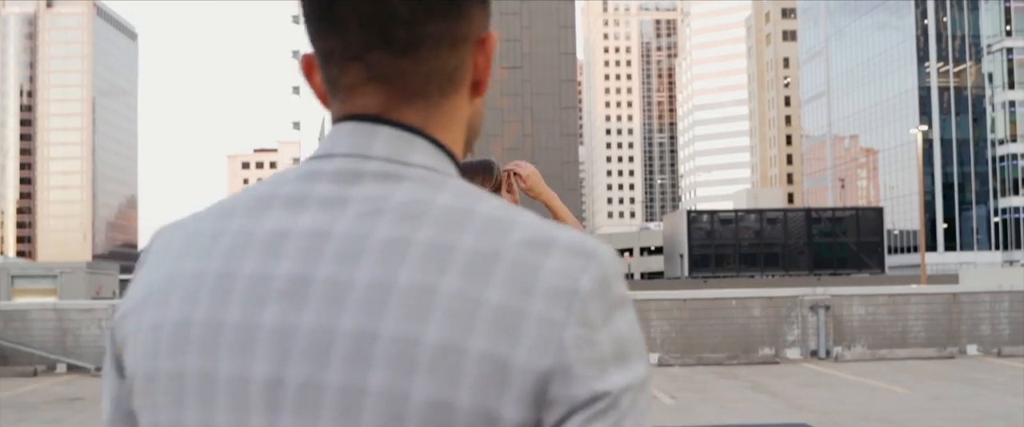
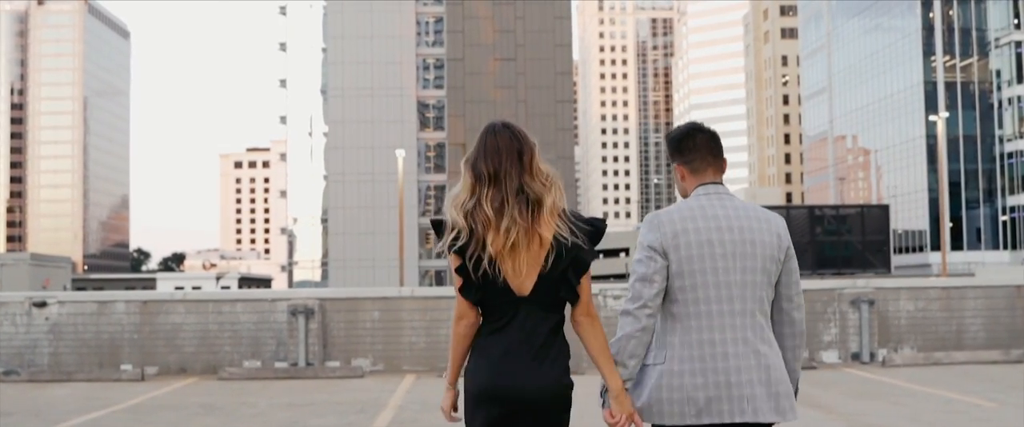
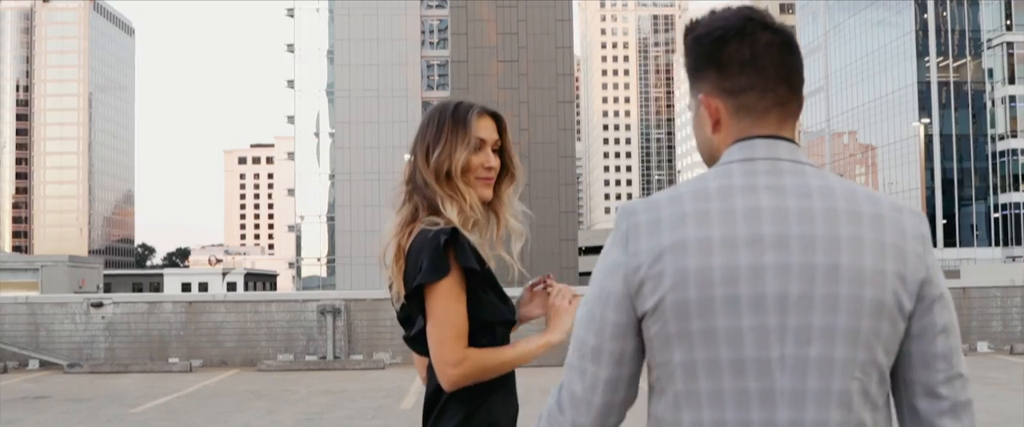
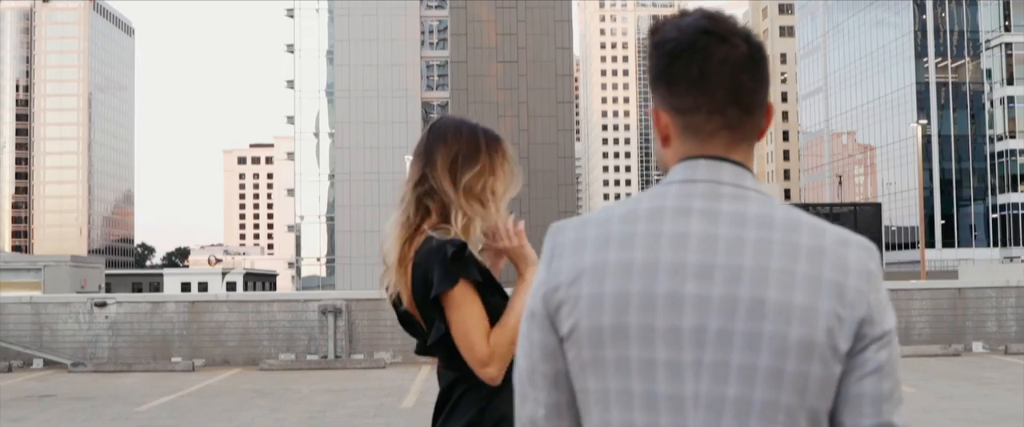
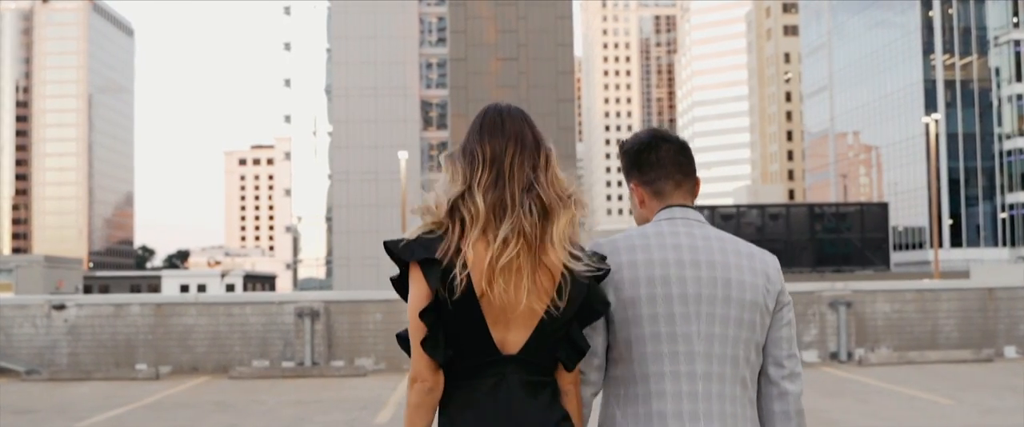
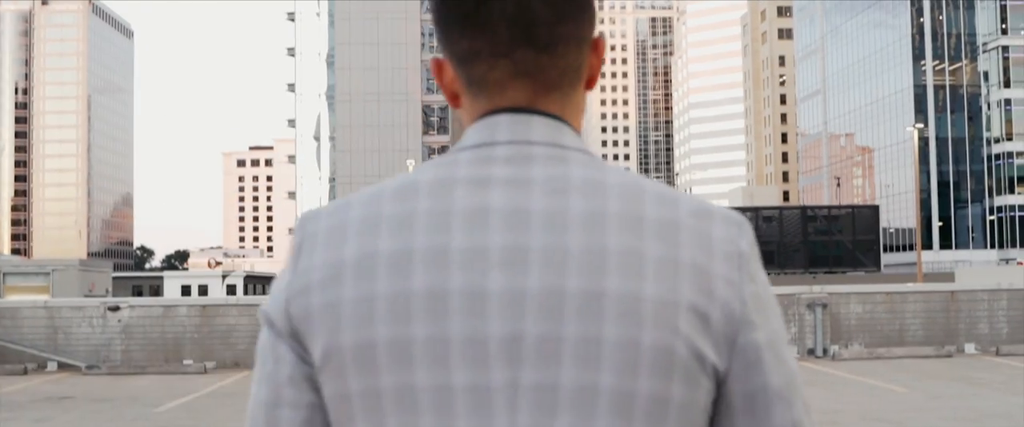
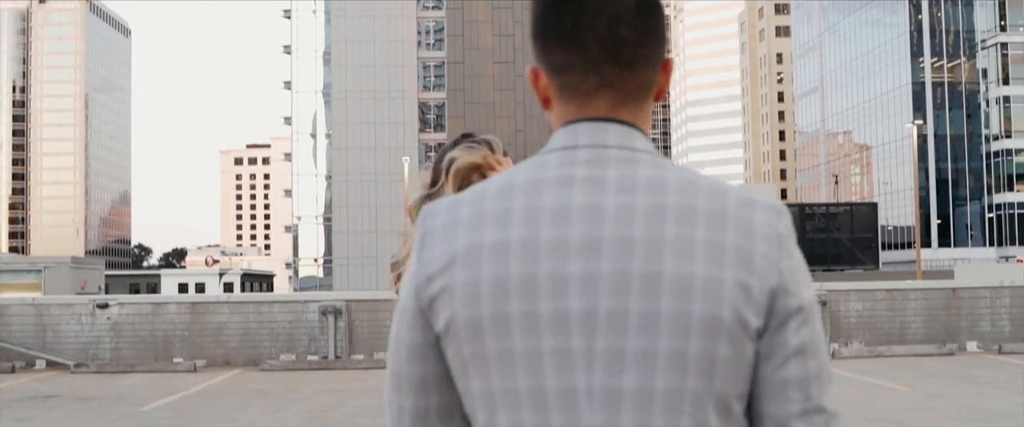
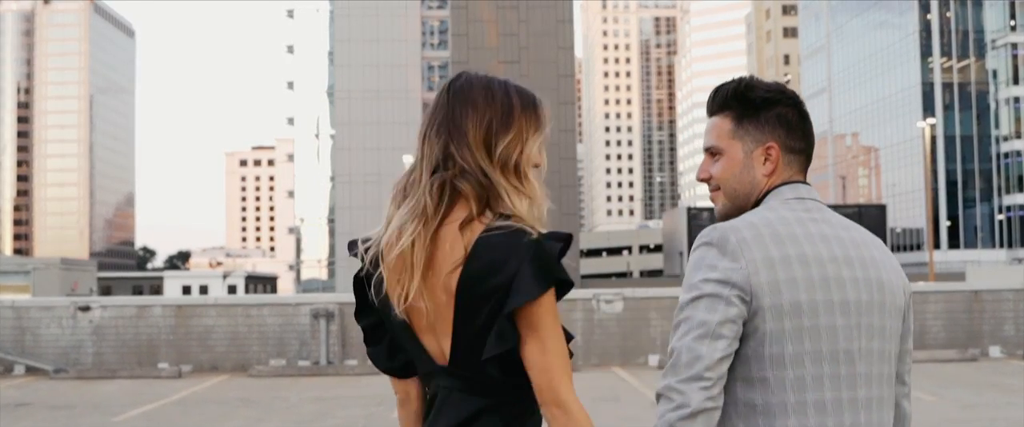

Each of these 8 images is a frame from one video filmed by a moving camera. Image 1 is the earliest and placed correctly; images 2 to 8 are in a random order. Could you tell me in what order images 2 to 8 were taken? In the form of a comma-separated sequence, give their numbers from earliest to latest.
6, 7, 4, 3, 8, 5, 2
